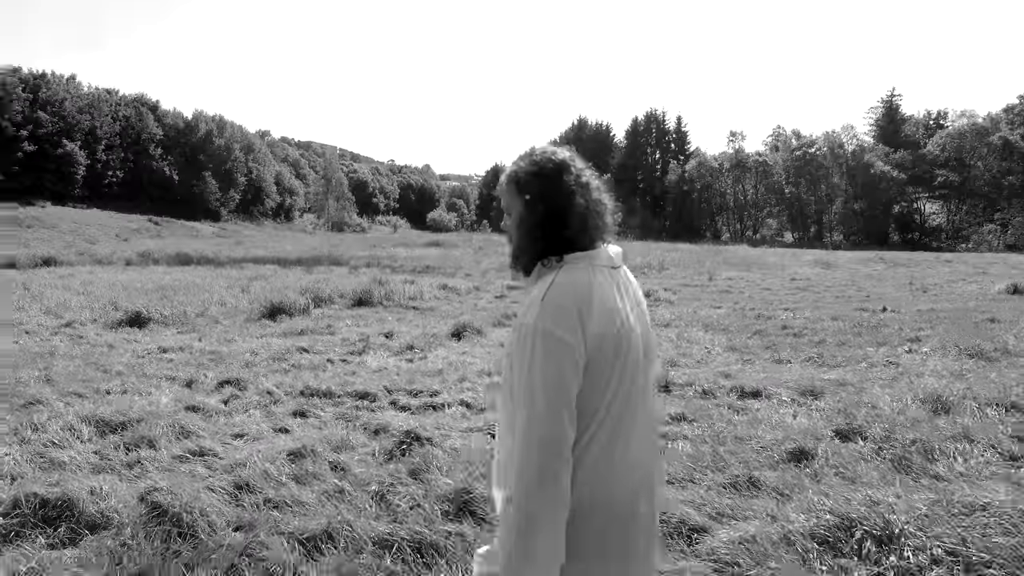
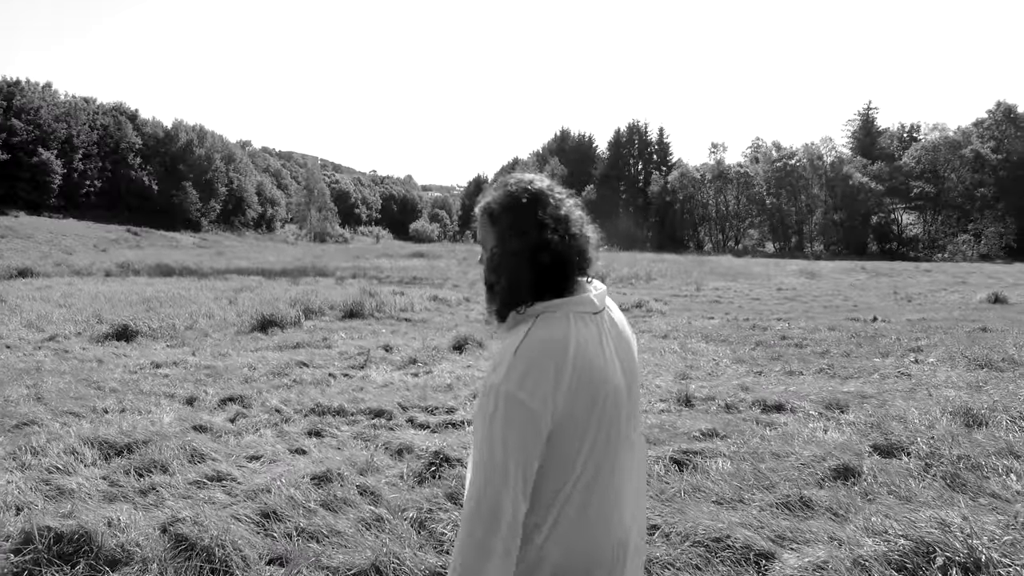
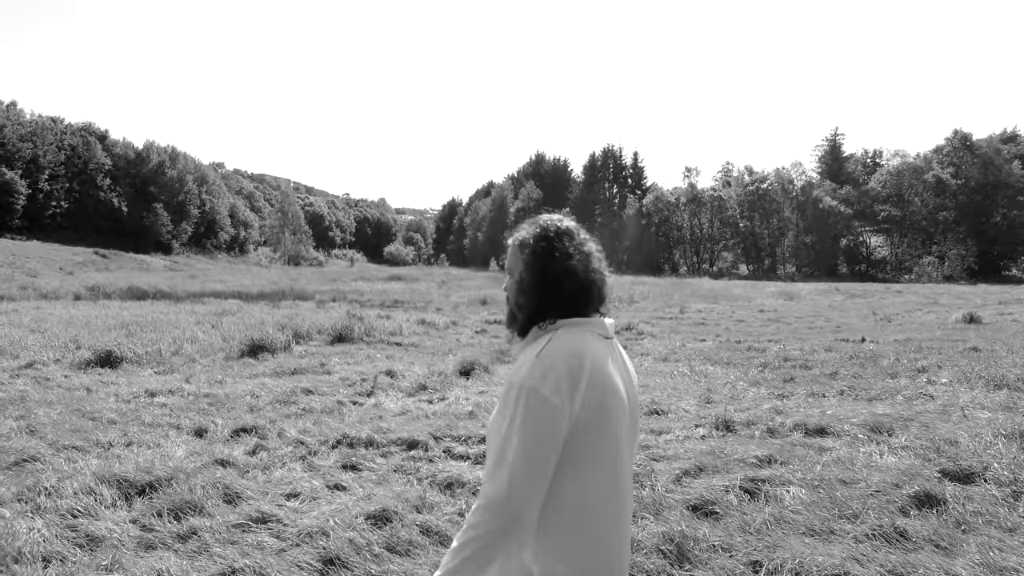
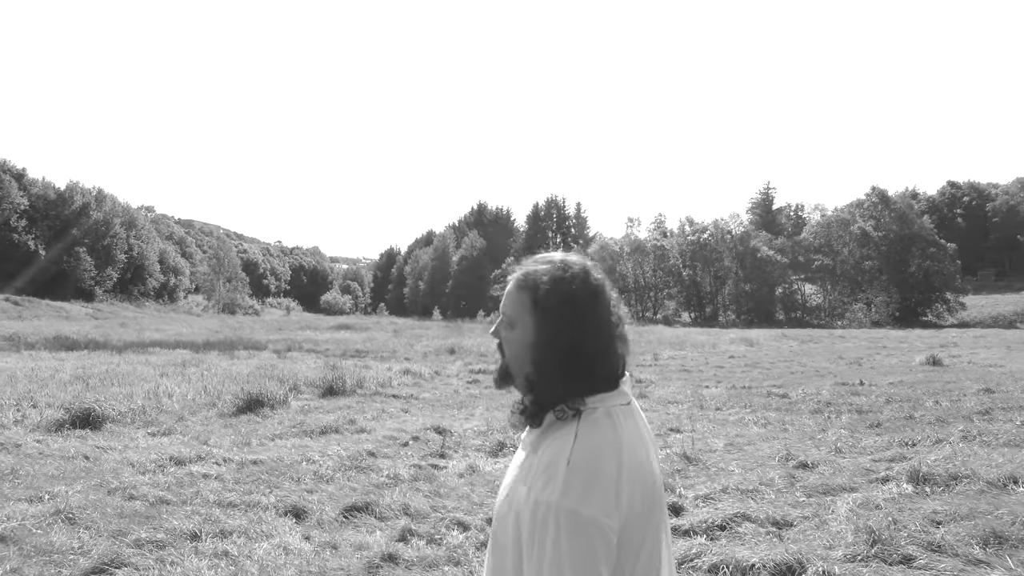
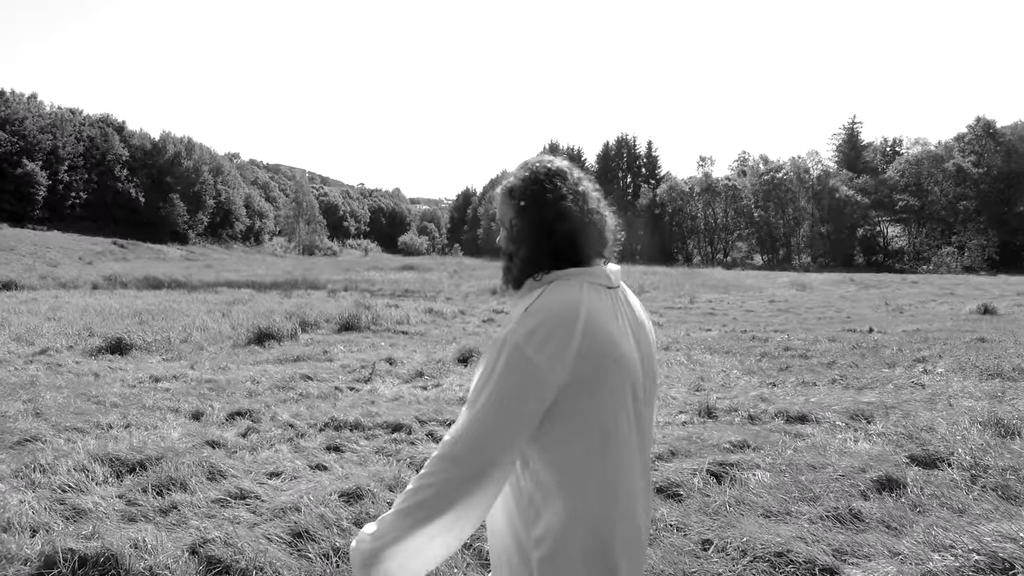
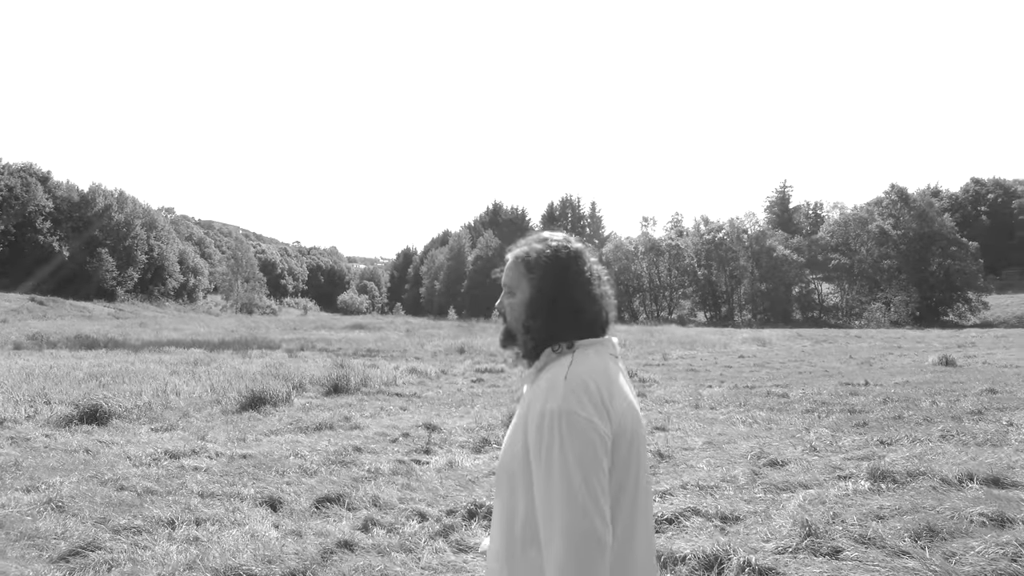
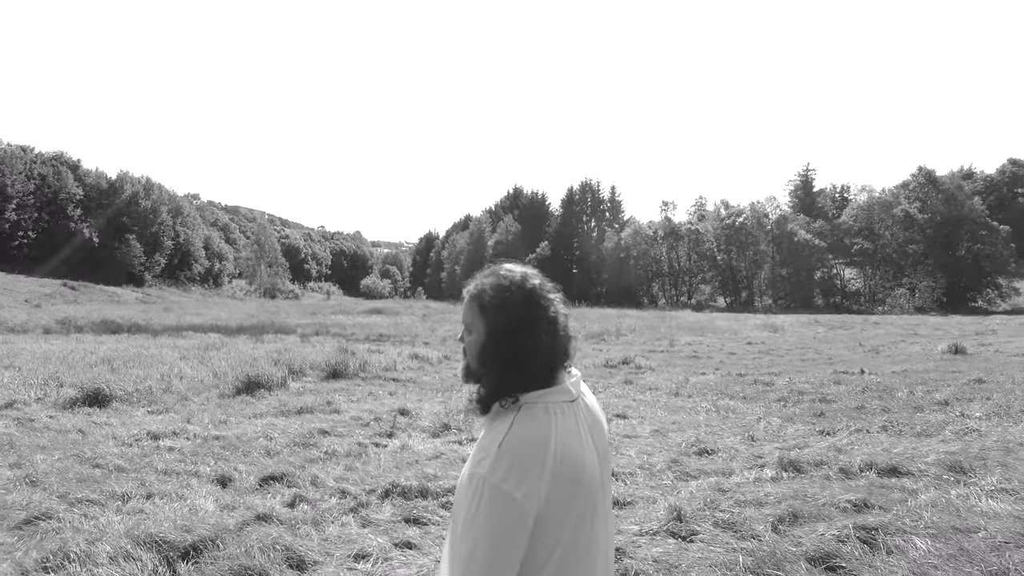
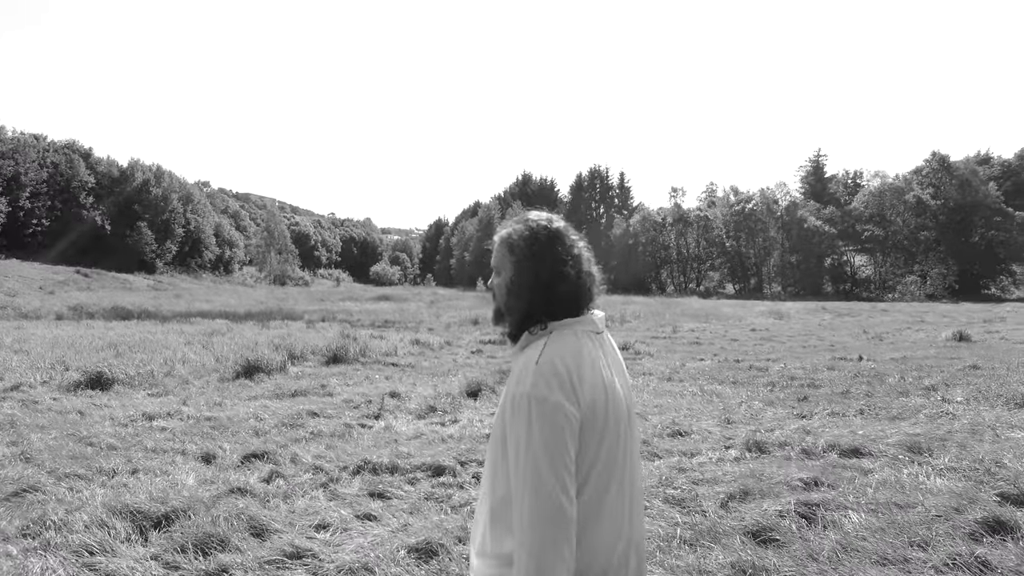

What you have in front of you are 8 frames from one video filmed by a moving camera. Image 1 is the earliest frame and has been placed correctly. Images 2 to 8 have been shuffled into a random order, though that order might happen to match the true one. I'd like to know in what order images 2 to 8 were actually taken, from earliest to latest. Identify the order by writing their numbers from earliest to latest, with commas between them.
2, 5, 3, 8, 7, 6, 4
